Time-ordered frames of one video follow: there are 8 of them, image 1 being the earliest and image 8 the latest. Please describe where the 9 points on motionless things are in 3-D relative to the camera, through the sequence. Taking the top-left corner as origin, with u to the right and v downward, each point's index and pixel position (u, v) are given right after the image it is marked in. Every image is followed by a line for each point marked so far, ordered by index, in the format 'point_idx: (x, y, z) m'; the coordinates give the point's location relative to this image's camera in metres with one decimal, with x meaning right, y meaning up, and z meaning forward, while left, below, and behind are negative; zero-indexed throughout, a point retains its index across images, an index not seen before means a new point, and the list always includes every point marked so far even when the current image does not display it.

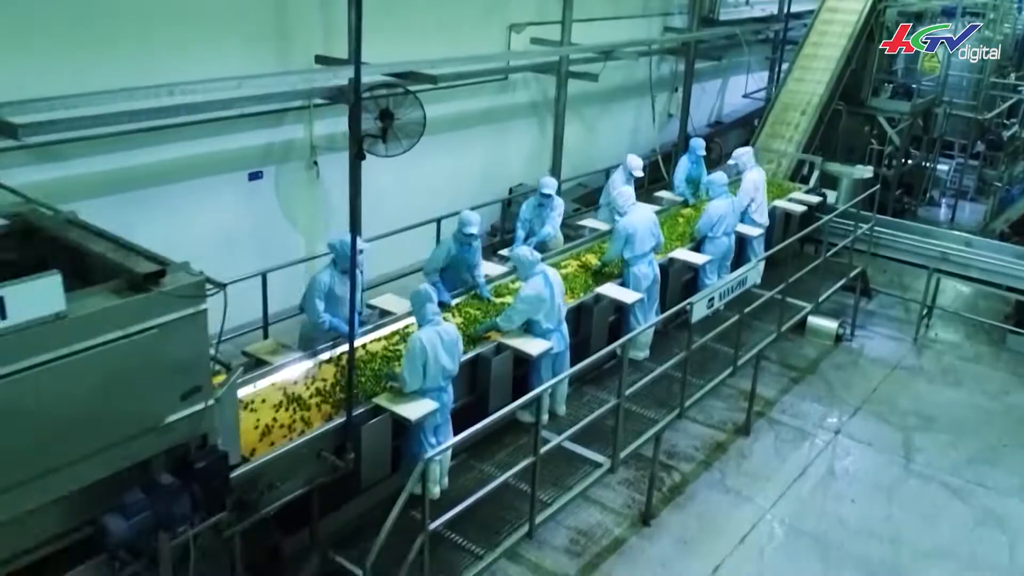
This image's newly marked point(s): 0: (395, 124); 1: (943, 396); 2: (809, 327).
0: (-0.9, +1.2, +6.8) m
1: (+3.3, -0.8, +6.9) m
2: (+2.6, -0.3, +7.8) m
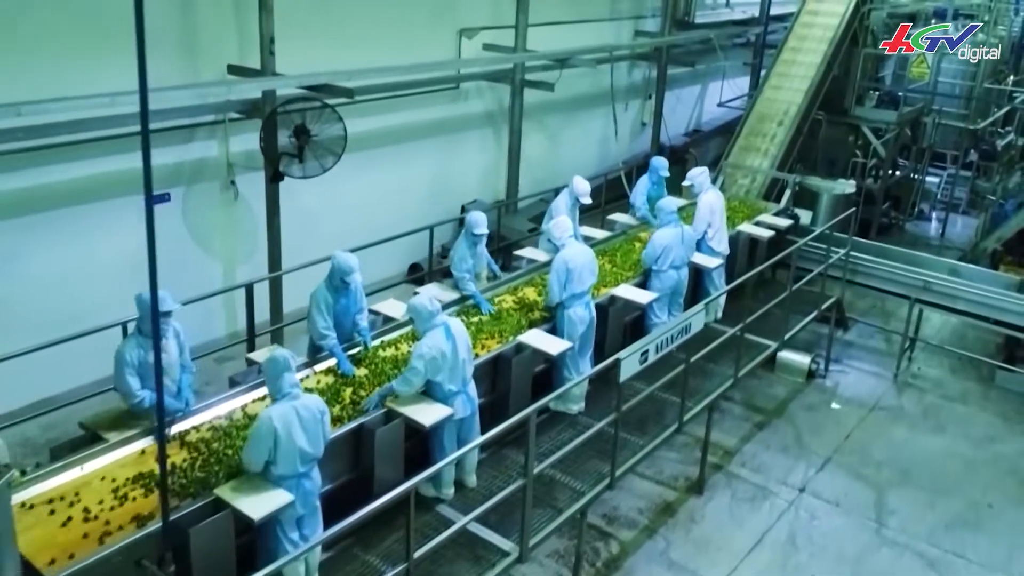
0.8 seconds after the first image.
0: (-1.4, +1.0, +6.2) m
1: (+2.8, -1.1, +6.2) m
2: (+2.1, -0.6, +7.1) m
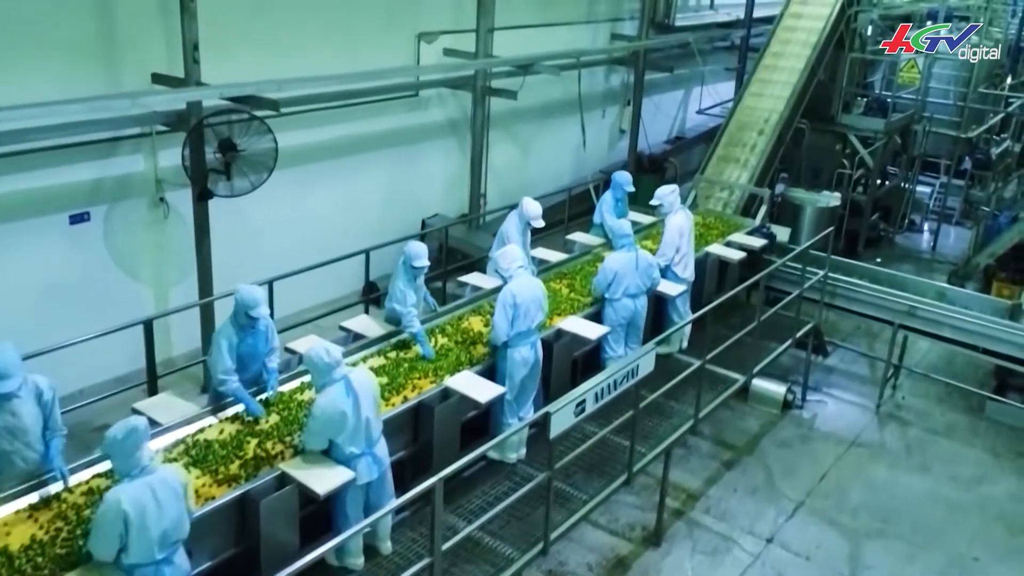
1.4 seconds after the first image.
0: (-1.7, +0.8, +5.7) m
1: (+2.5, -1.3, +5.7) m
2: (+1.8, -0.8, +6.6) m
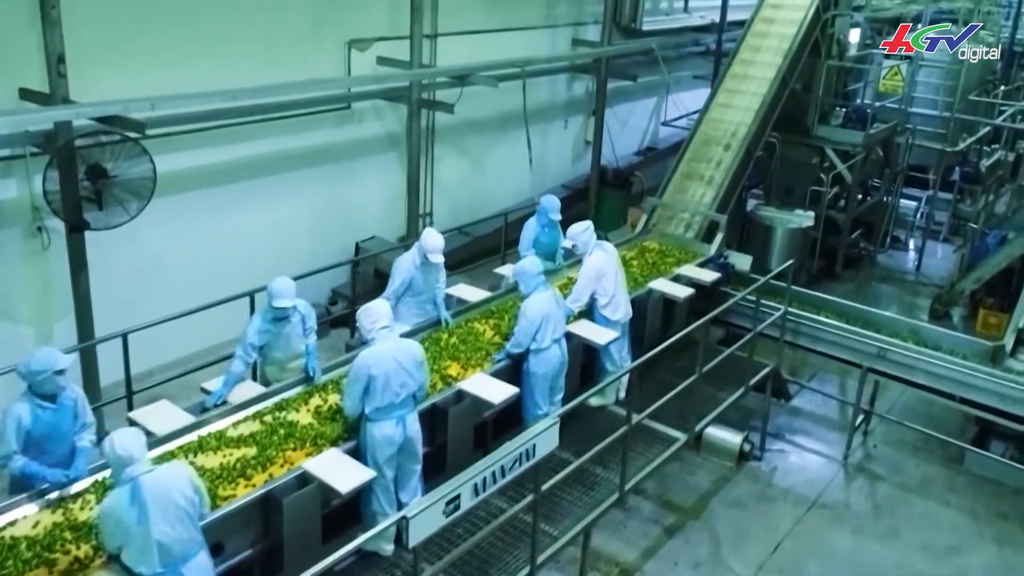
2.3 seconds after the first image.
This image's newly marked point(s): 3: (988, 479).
0: (-2.2, +0.6, +5.0) m
1: (+2.0, -1.5, +5.1) m
2: (+1.3, -1.0, +6.0) m
3: (+3.1, -1.2, +5.8) m
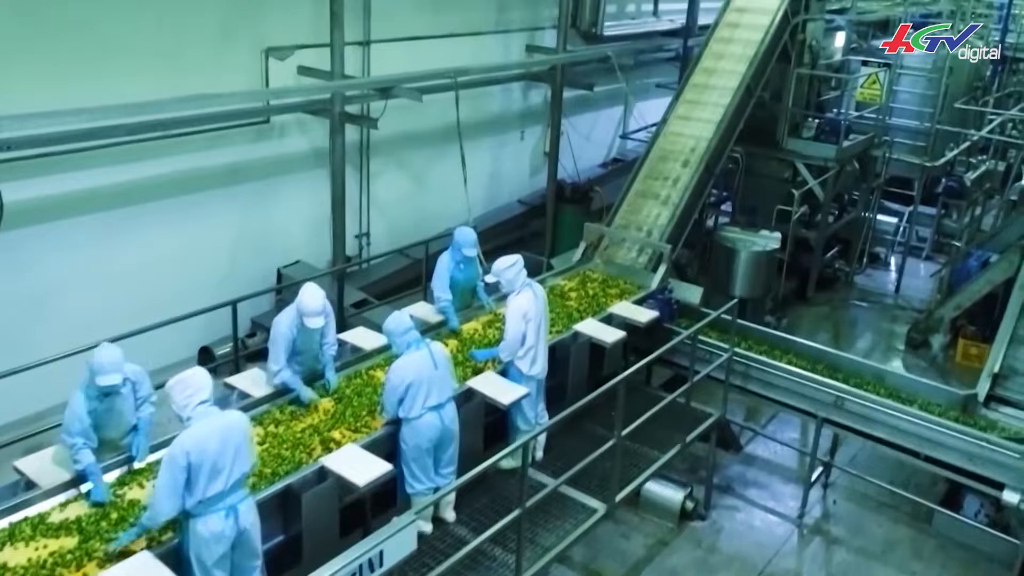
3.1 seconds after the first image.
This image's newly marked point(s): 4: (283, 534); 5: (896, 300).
0: (-2.7, +0.3, +4.4) m
1: (+1.5, -1.7, +4.4) m
2: (+0.8, -1.3, +5.3) m
3: (+2.6, -1.5, +5.2) m
4: (-0.9, -1.0, +3.5) m
5: (+3.9, -0.1, +9.1) m
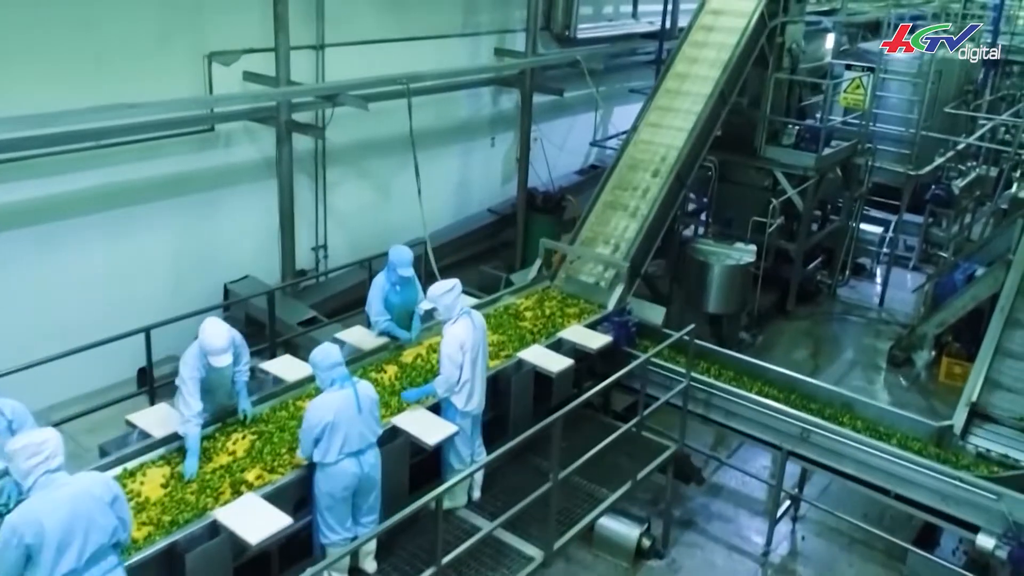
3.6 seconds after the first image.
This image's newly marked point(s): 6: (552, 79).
0: (-3.0, +0.2, +4.0) m
1: (+1.2, -1.9, +4.1) m
2: (+0.5, -1.4, +5.0) m
3: (+2.3, -1.6, +4.9) m
4: (-1.2, -1.1, +3.2) m
5: (+3.6, -0.2, +8.7) m
6: (+0.4, +2.1, +8.9) m
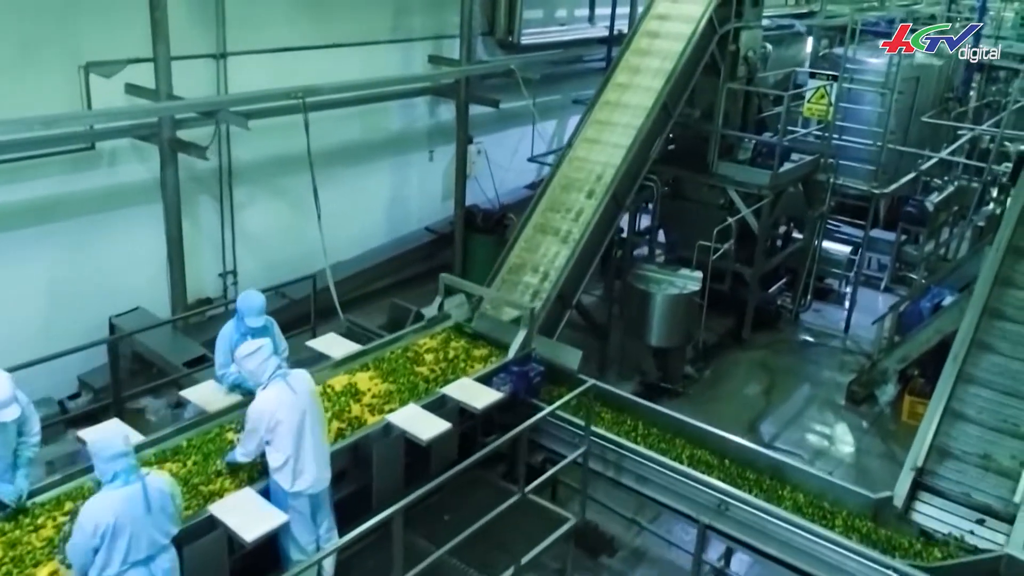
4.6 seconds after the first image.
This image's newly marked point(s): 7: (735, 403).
0: (-3.6, 0.0, +3.4) m
1: (+0.6, -2.1, +3.5) m
2: (-0.1, -1.6, +4.4) m
3: (+1.7, -1.8, +4.2) m
4: (-1.8, -1.3, +2.6) m
5: (+3.0, -0.5, +8.1) m
6: (-0.2, +1.8, +8.3) m
7: (+1.7, -0.9, +6.8) m
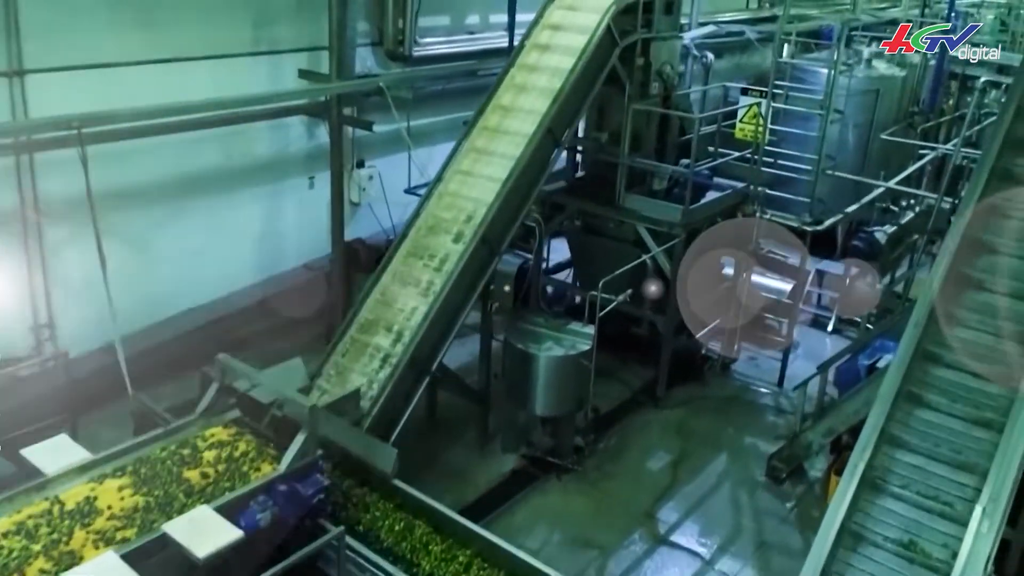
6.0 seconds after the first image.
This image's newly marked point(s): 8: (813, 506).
0: (-4.5, -0.4, +2.4) m
1: (-0.3, -2.5, +2.4) m
2: (-1.0, -2.0, +3.3) m
3: (+0.8, -2.2, +3.2) m
4: (-2.7, -1.7, +1.6) m
5: (+2.1, -0.9, +7.1) m
6: (-1.1, +1.5, +7.3) m
7: (+0.8, -1.2, +5.8) m
8: (+1.9, -1.4, +5.7) m
